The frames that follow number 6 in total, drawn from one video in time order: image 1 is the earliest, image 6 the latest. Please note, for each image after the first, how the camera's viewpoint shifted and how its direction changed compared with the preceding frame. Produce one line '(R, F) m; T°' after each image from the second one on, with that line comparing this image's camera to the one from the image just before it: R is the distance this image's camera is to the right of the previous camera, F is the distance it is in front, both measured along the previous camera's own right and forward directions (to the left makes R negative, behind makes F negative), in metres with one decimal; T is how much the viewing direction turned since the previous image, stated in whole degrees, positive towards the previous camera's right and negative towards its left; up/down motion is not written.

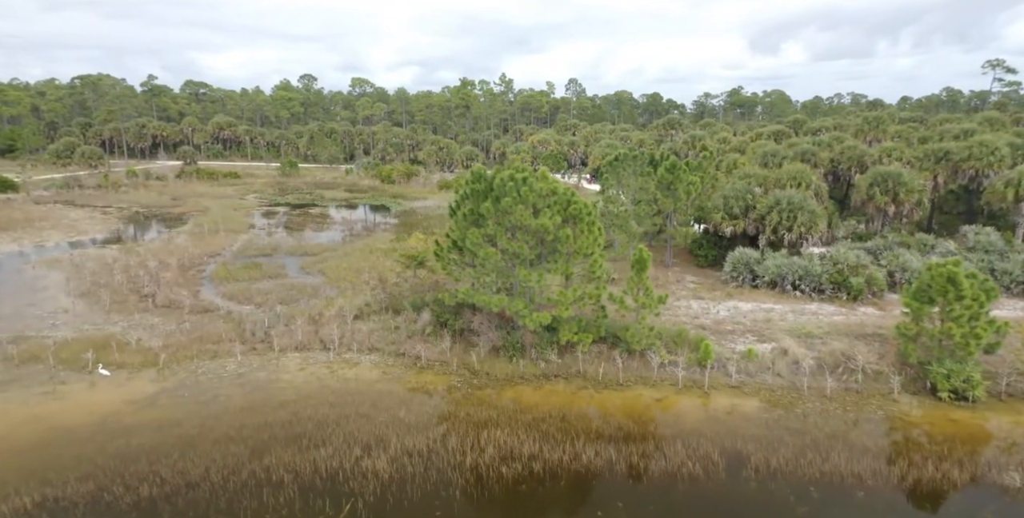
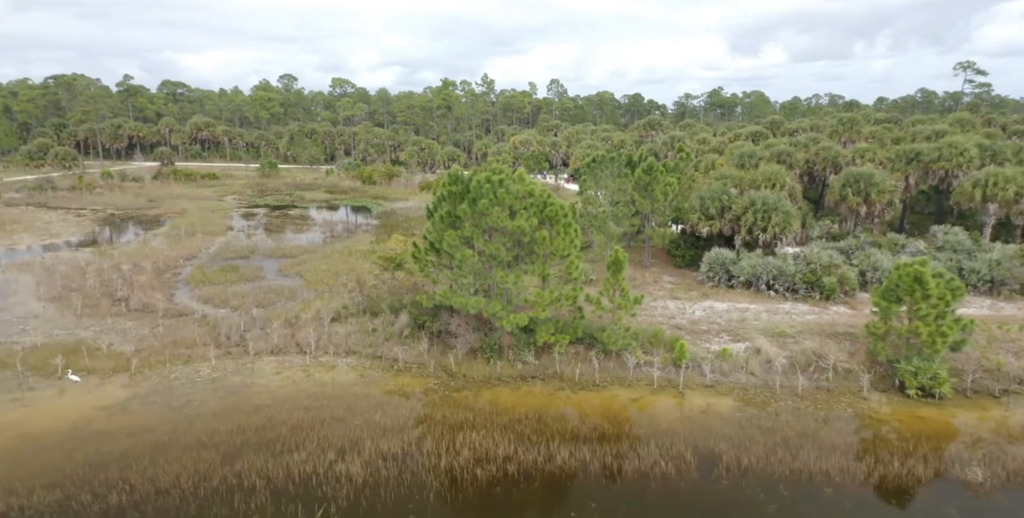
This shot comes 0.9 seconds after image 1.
(+0.2, 0.0) m; +2°
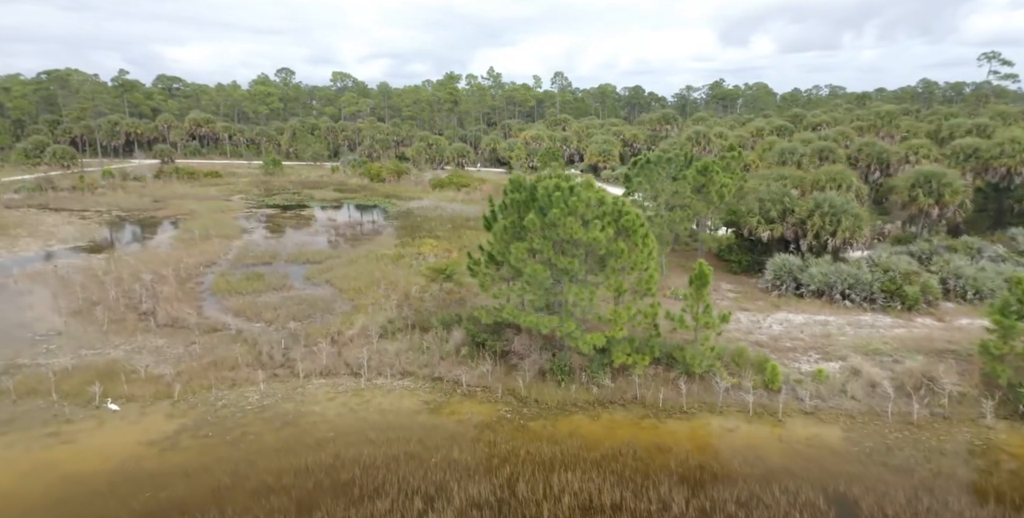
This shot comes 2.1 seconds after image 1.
(-1.7, +1.2) m; 0°
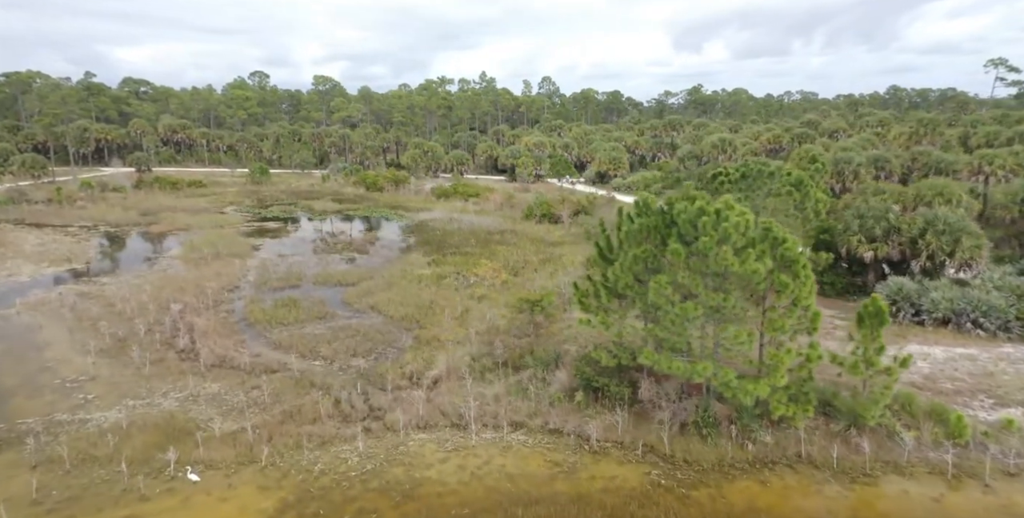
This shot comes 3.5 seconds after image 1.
(-3.4, +1.9) m; +2°
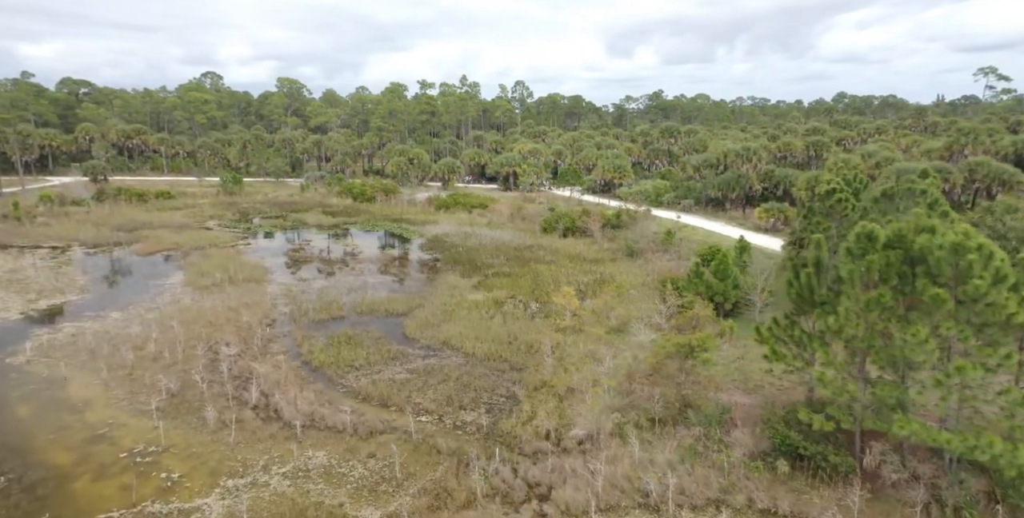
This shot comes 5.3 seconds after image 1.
(-4.7, +2.3) m; +4°
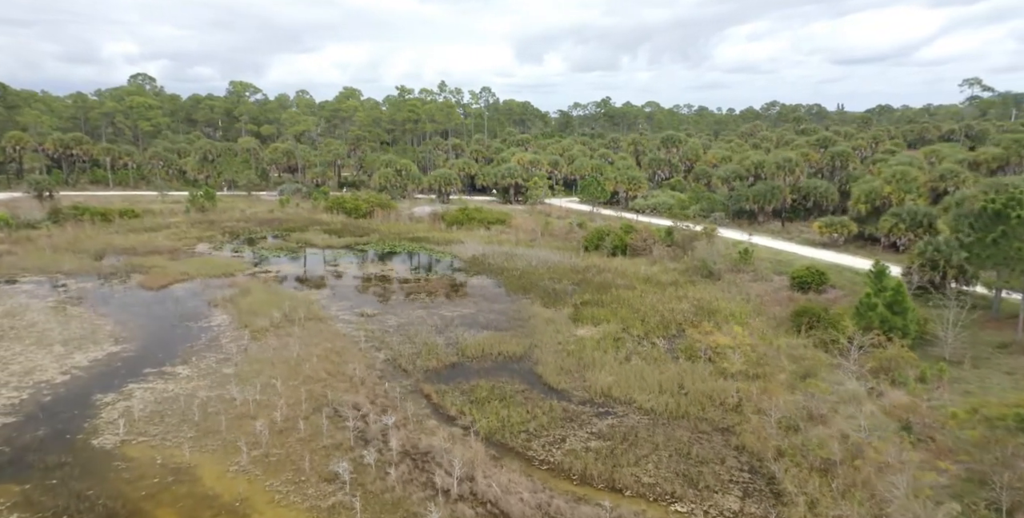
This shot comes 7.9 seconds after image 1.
(-7.4, +2.8) m; +5°
